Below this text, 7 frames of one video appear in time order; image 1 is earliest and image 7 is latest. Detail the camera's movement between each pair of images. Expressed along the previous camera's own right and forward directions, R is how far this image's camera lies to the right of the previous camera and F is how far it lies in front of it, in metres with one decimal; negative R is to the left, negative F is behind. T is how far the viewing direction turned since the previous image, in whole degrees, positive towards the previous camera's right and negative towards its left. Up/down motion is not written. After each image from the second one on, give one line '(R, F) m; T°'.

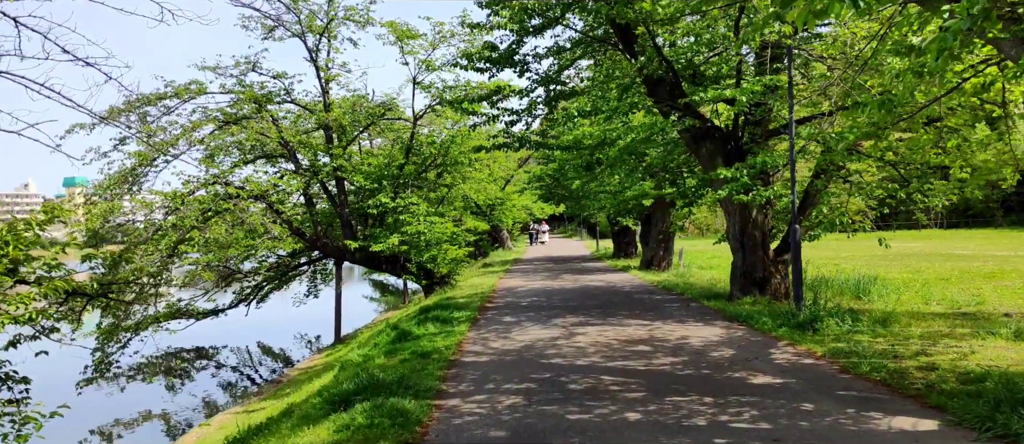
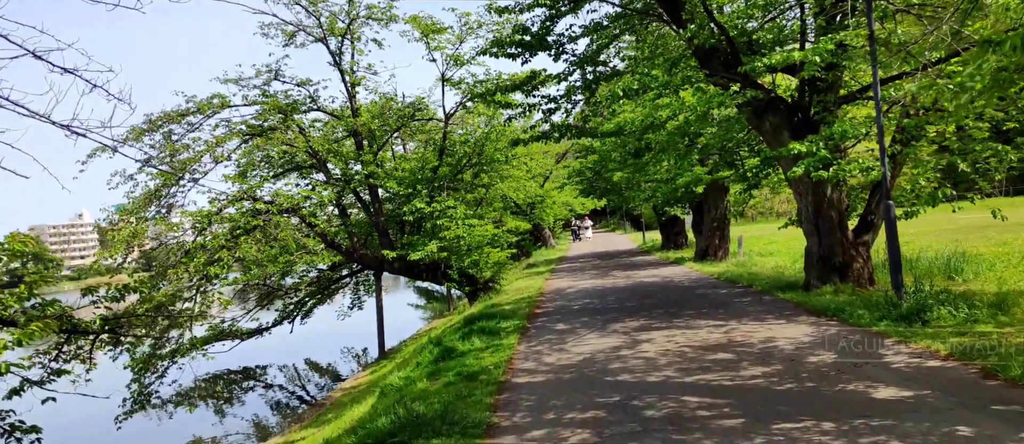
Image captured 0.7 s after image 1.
(-0.1, +1.2) m; -3°
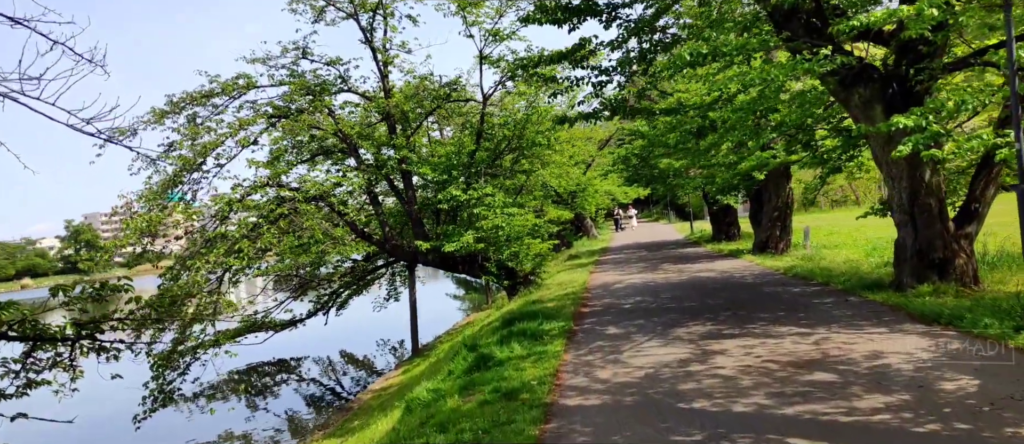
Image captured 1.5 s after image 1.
(-0.1, +1.5) m; -3°
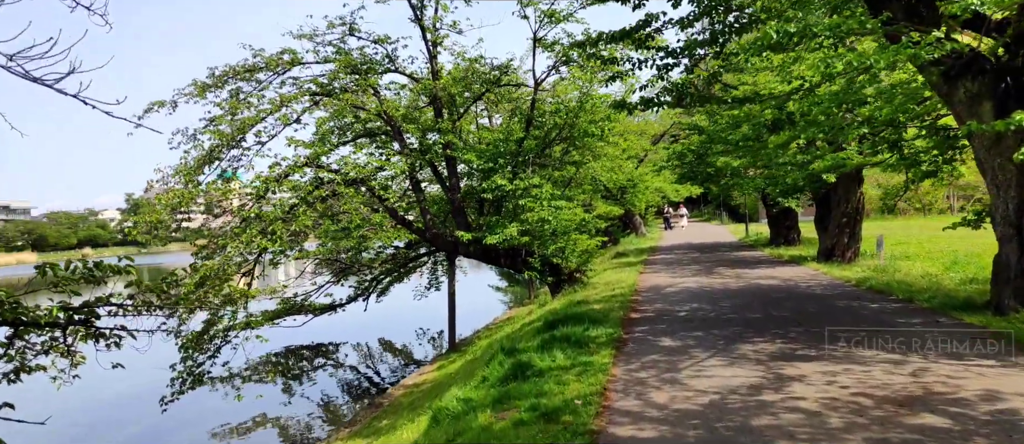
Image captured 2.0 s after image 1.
(0.0, +1.0) m; -3°
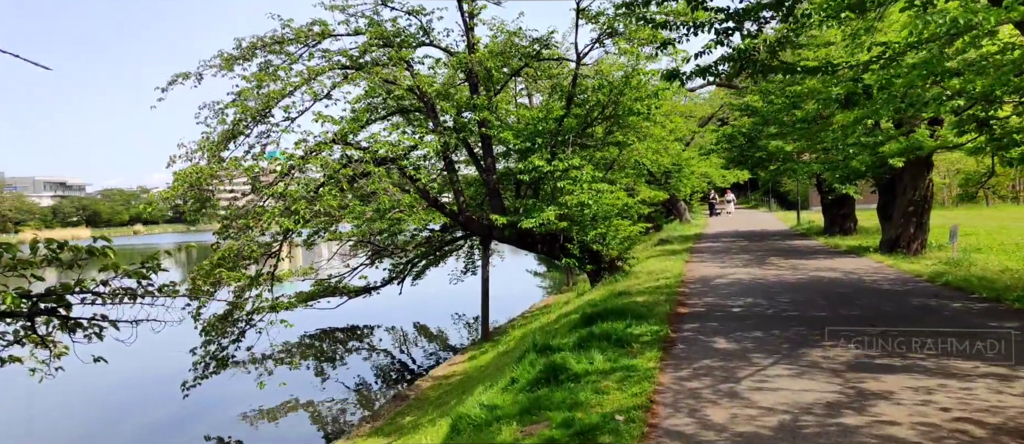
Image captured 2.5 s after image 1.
(+0.1, +1.0) m; -3°
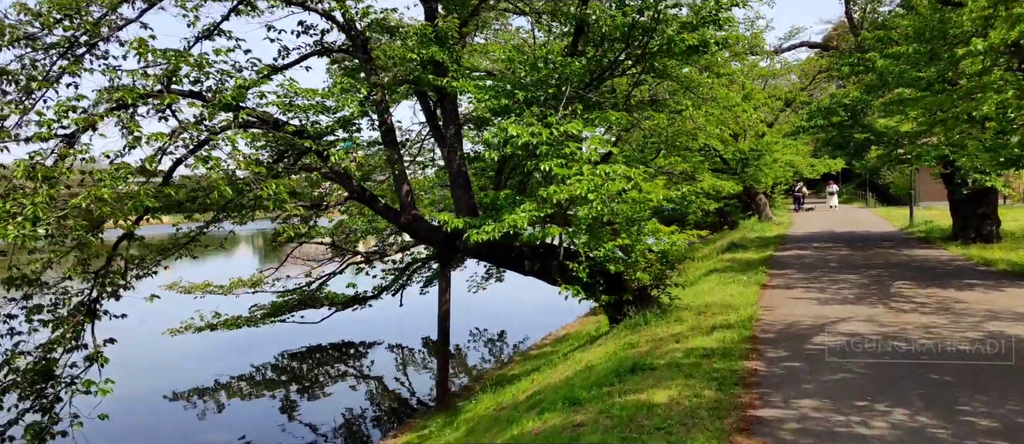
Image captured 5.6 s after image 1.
(+1.4, +6.2) m; -5°
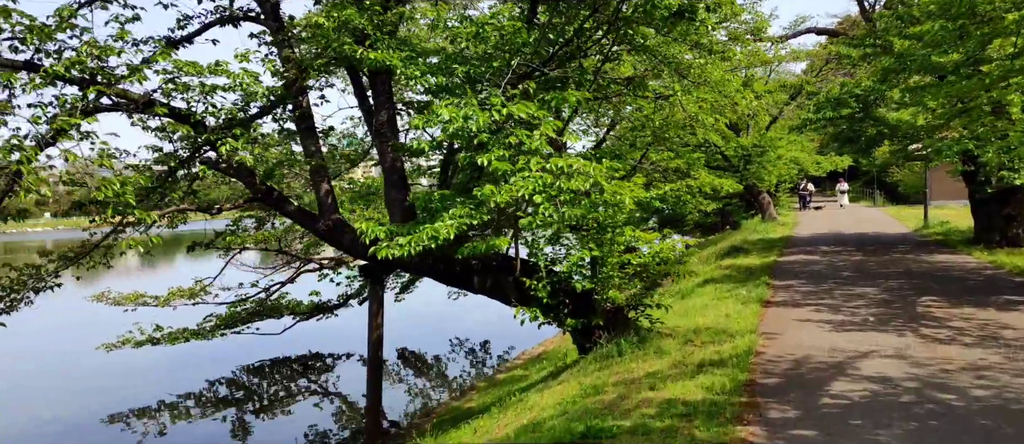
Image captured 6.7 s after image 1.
(+0.7, +2.0) m; 0°
